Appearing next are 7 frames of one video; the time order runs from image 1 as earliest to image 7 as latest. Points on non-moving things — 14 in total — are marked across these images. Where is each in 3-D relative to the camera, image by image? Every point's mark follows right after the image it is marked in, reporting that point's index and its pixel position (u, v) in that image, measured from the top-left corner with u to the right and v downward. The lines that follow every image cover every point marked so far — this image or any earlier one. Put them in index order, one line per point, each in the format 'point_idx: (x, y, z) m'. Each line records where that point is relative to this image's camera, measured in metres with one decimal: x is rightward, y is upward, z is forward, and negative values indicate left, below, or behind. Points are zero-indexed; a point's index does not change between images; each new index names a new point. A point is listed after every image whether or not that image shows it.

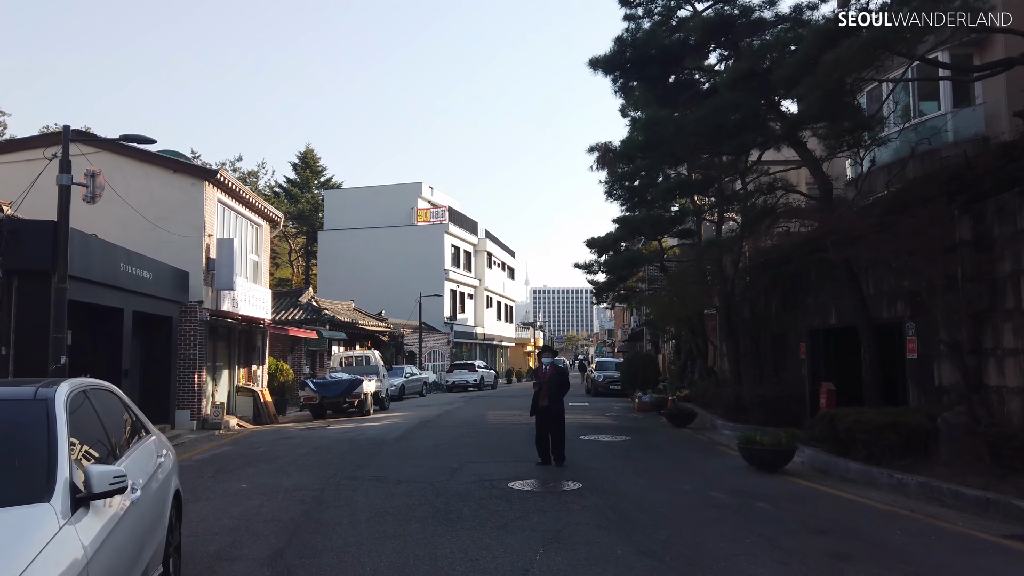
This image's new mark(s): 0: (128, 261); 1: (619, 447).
0: (-8.0, +0.6, +15.3) m
1: (+2.1, -3.2, +14.6) m
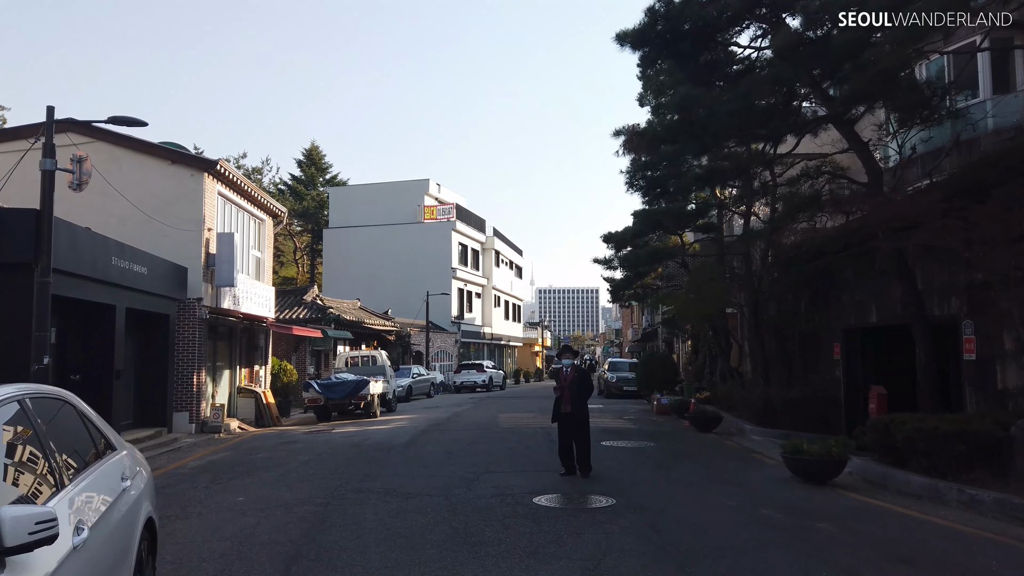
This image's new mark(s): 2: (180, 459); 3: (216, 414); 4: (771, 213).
0: (-7.7, +0.6, +14.4) m
1: (+2.5, -3.1, +13.6) m
2: (-6.5, -3.3, +14.4) m
3: (-7.5, -3.2, +18.8) m
4: (+6.4, +1.8, +18.1) m
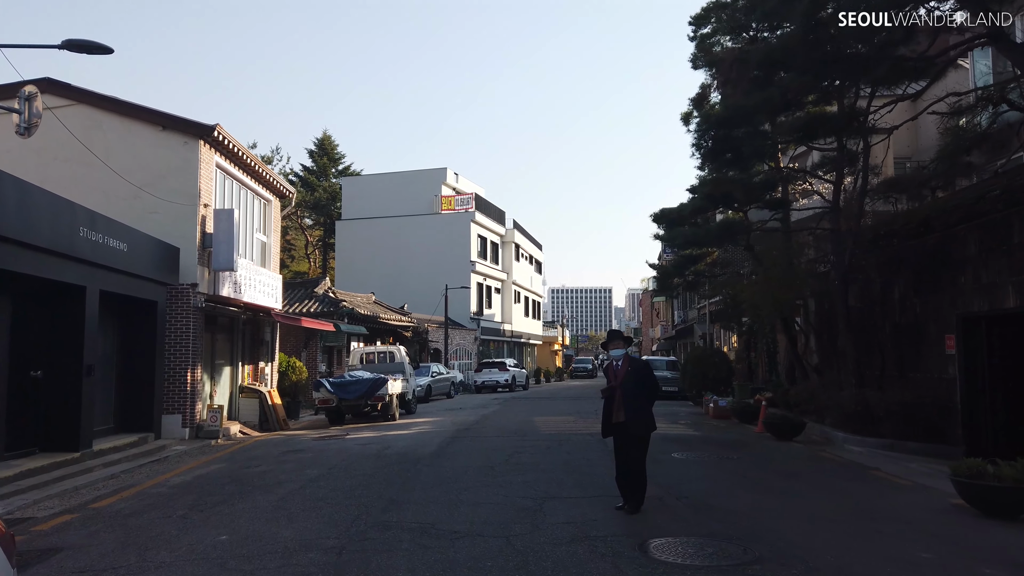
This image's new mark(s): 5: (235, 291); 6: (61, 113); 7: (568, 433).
0: (-6.9, +1.0, +12.0) m
1: (+3.3, -2.7, +11.0) m
2: (-5.6, -3.0, +11.9) m
3: (-6.6, -2.9, +16.4) m
4: (+7.3, +2.2, +15.5) m
5: (-6.6, -0.1, +17.7) m
6: (-10.2, +4.0, +16.6) m
7: (+1.2, -3.1, +15.6) m
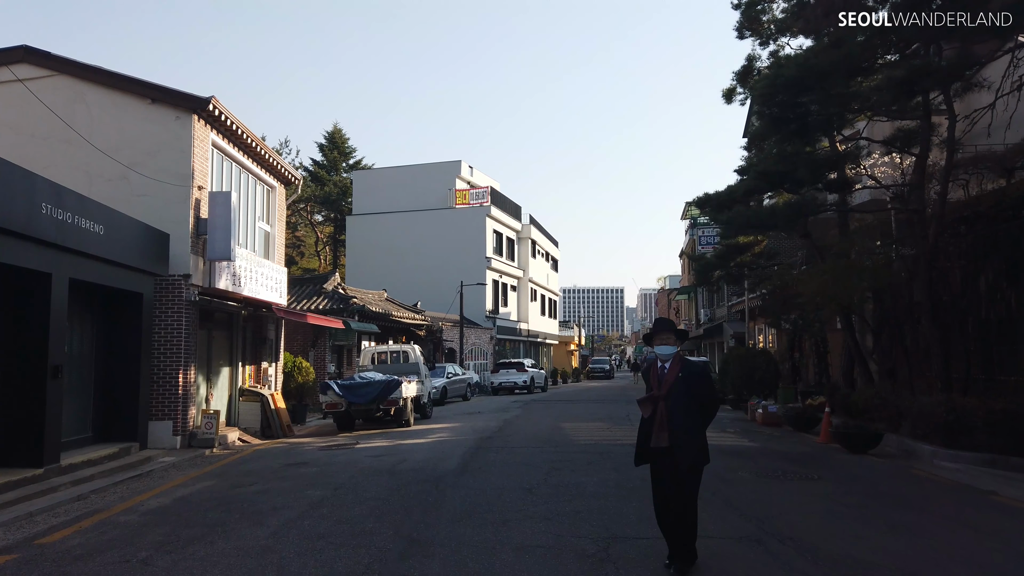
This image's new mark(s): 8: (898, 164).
0: (-6.3, +1.2, +10.2) m
1: (+3.8, -2.6, +9.1) m
2: (-5.1, -2.8, +10.2) m
3: (-6.0, -2.7, +14.6) m
4: (+7.9, +2.4, +13.5) m
5: (-6.0, +0.1, +16.0) m
6: (-9.6, +4.1, +14.9) m
7: (+1.8, -2.9, +13.8) m
8: (+9.4, +3.0, +17.9) m
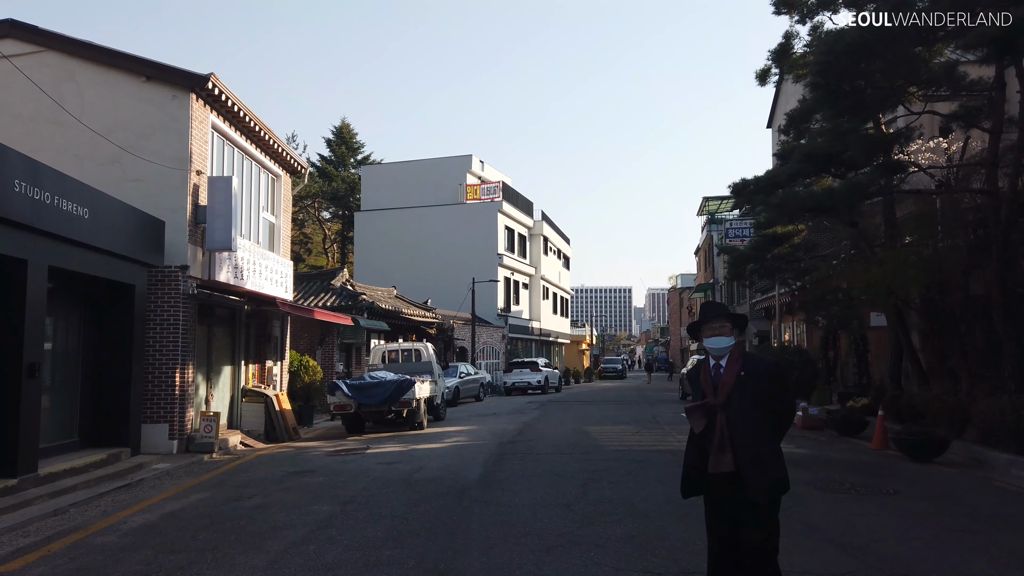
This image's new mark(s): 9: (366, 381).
0: (-6.0, +1.3, +9.1) m
1: (+4.2, -2.4, +7.9) m
2: (-4.7, -2.7, +9.1) m
3: (-5.6, -2.5, +13.5) m
4: (+8.3, +2.5, +12.3) m
5: (-5.6, +0.2, +14.9) m
6: (-9.1, +4.3, +13.9) m
7: (+2.2, -2.8, +12.6) m
8: (+9.8, +3.1, +16.6) m
9: (-3.4, -2.2, +17.1) m
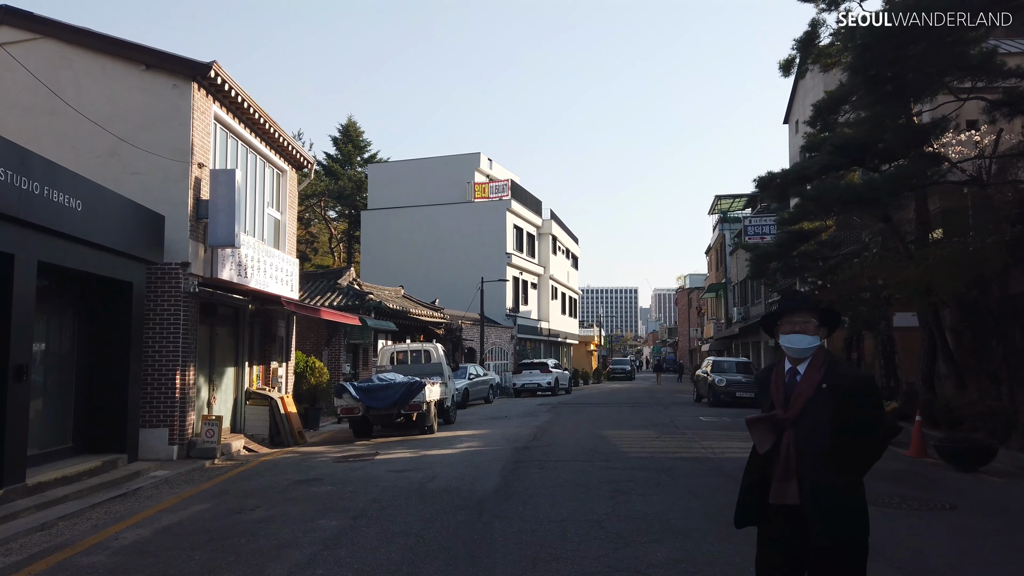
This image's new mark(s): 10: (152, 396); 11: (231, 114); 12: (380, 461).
0: (-5.7, +1.4, +8.5) m
1: (+4.4, -2.4, +7.2) m
2: (-4.5, -2.6, +8.5) m
3: (-5.3, -2.5, +12.9) m
4: (+8.6, +2.5, +11.6) m
5: (-5.3, +0.3, +14.3) m
6: (-8.8, +4.3, +13.3) m
7: (+2.5, -2.7, +11.9) m
8: (+10.1, +3.2, +15.9) m
9: (-3.1, -2.1, +16.5) m
10: (-6.2, -1.9, +12.6) m
11: (-5.6, +3.5, +14.8) m
12: (-2.3, -2.9, +12.6) m
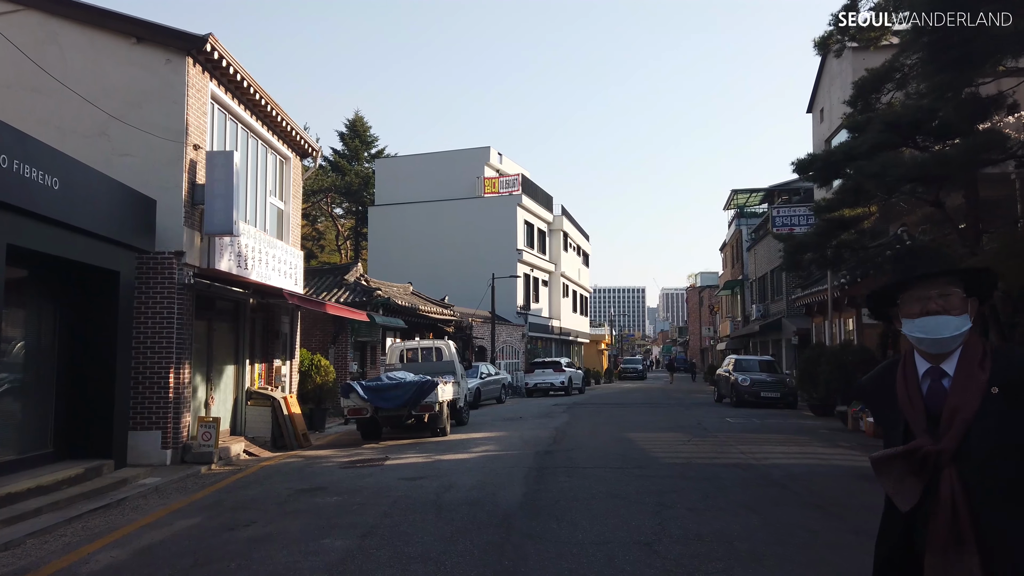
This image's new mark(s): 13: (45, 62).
0: (-5.4, +1.5, +7.5) m
1: (+4.7, -2.2, +6.1) m
2: (-4.2, -2.5, +7.5) m
3: (-5.0, -2.4, +11.9) m
4: (+8.9, +2.7, +10.5) m
5: (-4.9, +0.4, +13.3) m
6: (-8.5, +4.5, +12.3) m
7: (+2.8, -2.6, +10.9) m
8: (+10.5, +3.3, +14.8) m
9: (-2.7, -2.0, +15.5) m
10: (-5.8, -1.7, +11.6) m
11: (-5.3, +3.6, +13.8) m
12: (-1.9, -2.8, +11.6) m
13: (-7.7, +3.7, +12.2) m
